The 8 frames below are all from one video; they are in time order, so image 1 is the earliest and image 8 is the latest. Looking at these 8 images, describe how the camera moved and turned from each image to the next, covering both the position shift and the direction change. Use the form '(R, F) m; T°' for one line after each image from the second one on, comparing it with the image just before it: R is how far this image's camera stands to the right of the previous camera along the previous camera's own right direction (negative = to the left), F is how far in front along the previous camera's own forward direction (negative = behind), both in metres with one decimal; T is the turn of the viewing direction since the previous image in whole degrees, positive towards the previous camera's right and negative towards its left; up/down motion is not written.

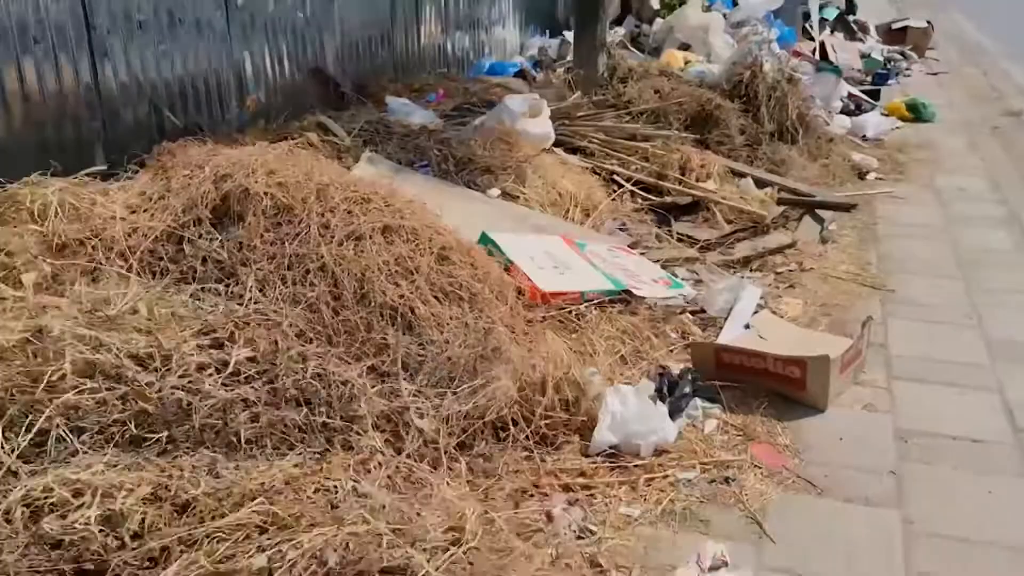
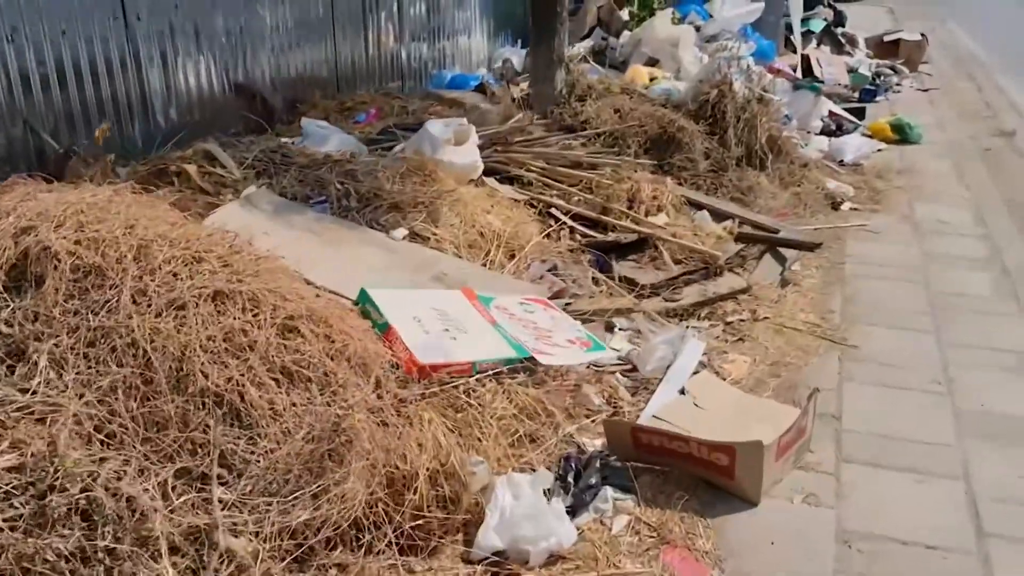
(+0.4, +0.5) m; 0°
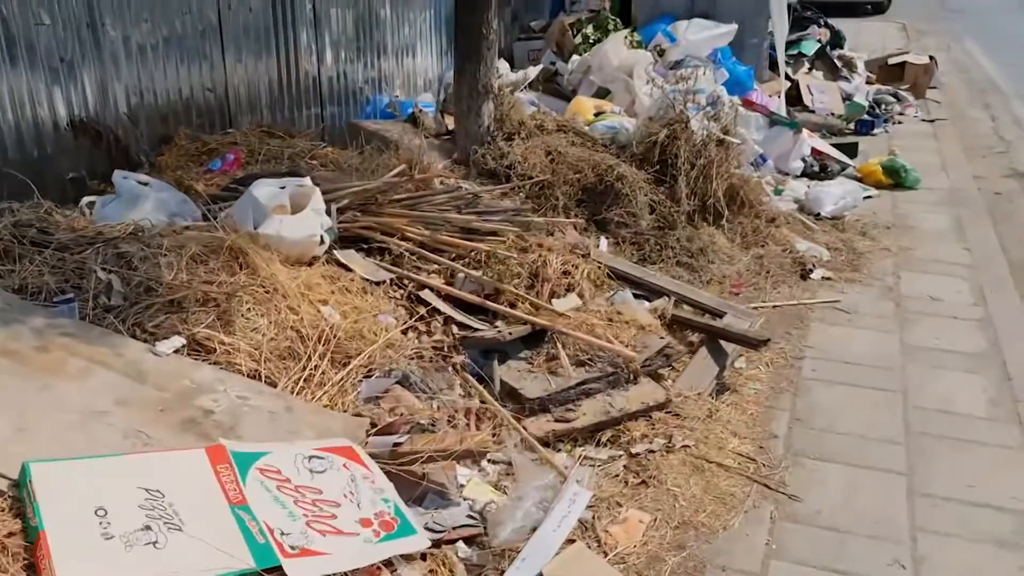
(+0.6, +0.9) m; -1°
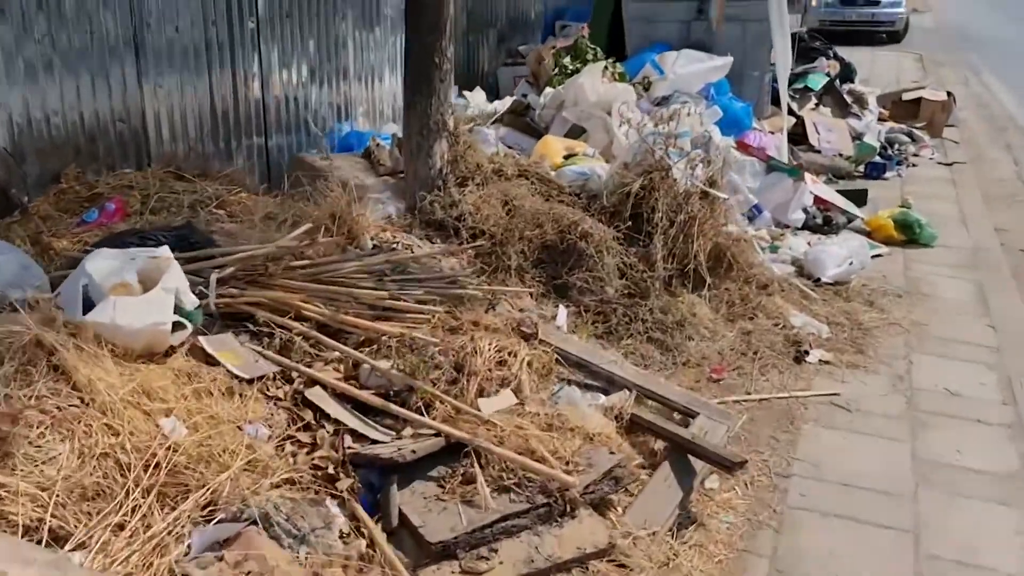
(+0.3, +0.7) m; -1°
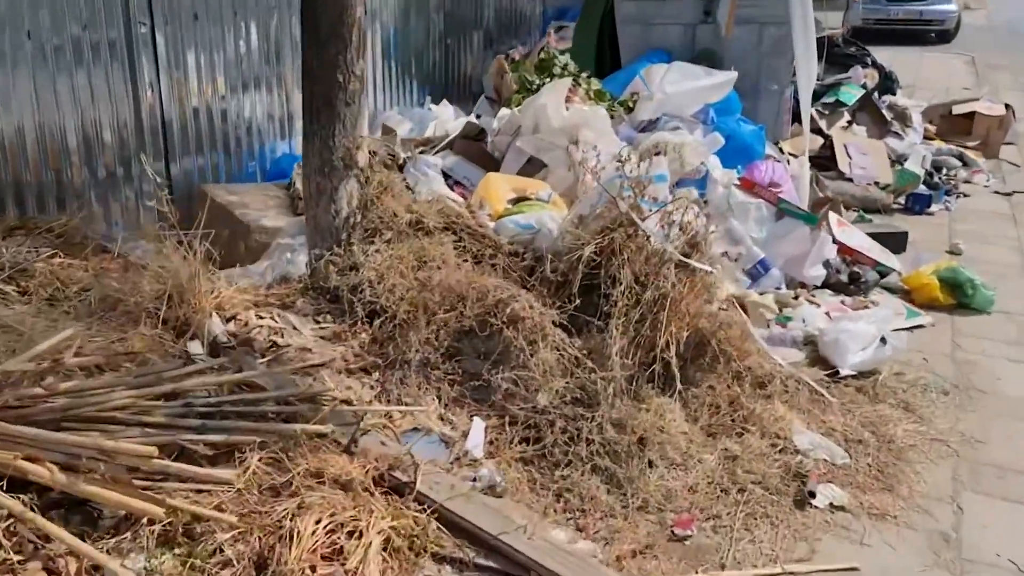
(+0.4, +1.0) m; -2°
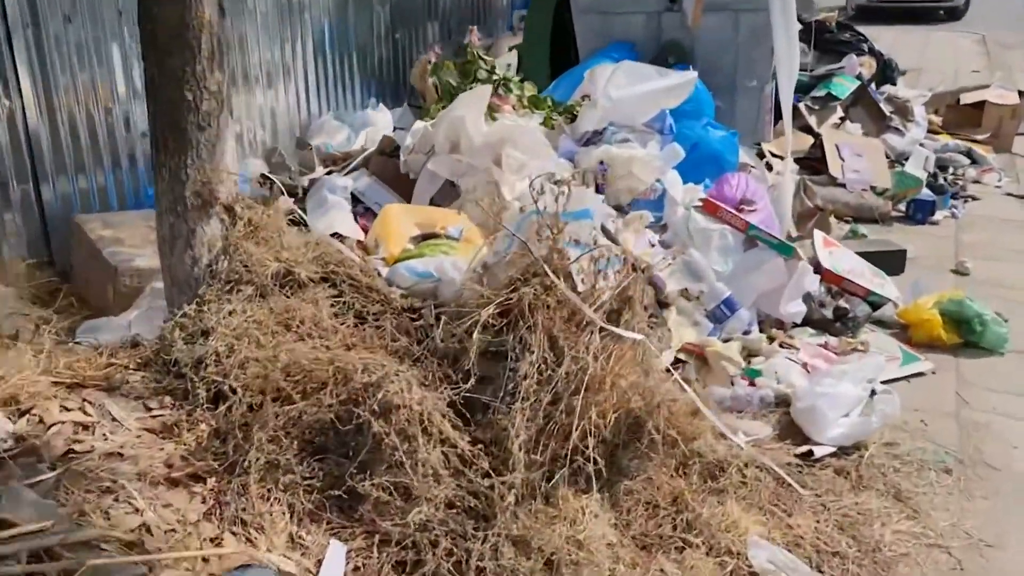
(+0.4, +0.7) m; -1°
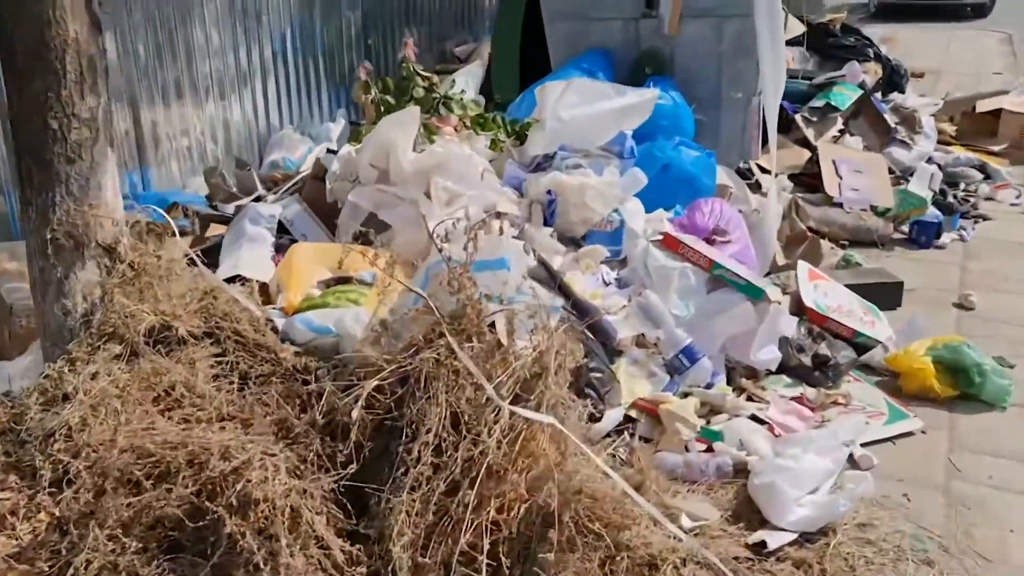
(+0.3, +0.4) m; -2°
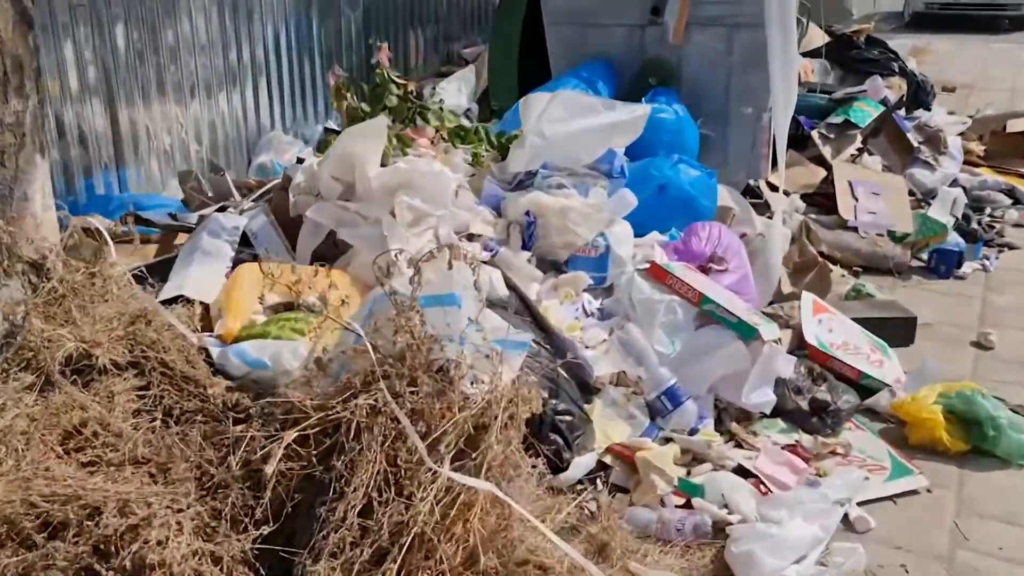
(+0.2, +0.2) m; -2°
